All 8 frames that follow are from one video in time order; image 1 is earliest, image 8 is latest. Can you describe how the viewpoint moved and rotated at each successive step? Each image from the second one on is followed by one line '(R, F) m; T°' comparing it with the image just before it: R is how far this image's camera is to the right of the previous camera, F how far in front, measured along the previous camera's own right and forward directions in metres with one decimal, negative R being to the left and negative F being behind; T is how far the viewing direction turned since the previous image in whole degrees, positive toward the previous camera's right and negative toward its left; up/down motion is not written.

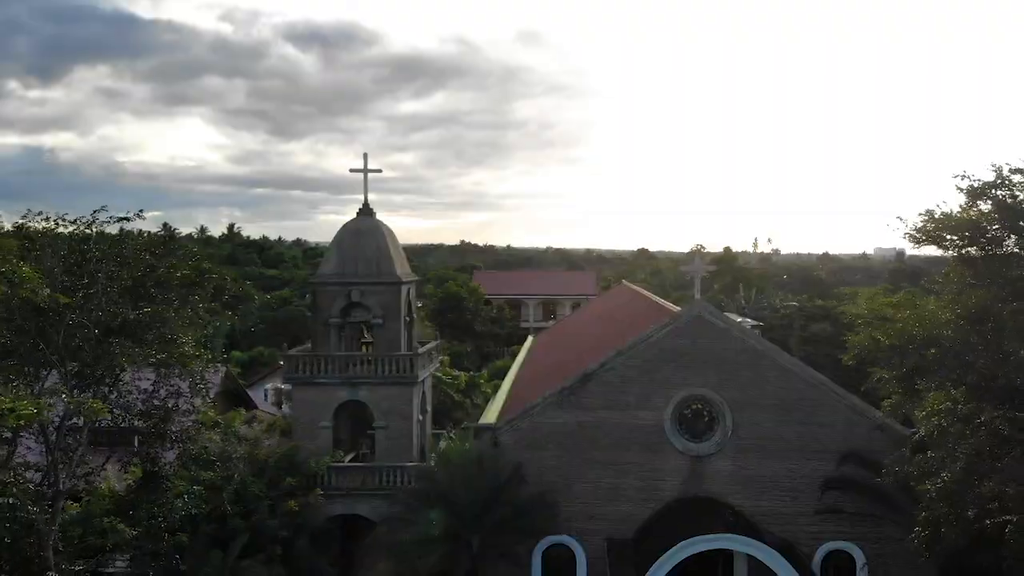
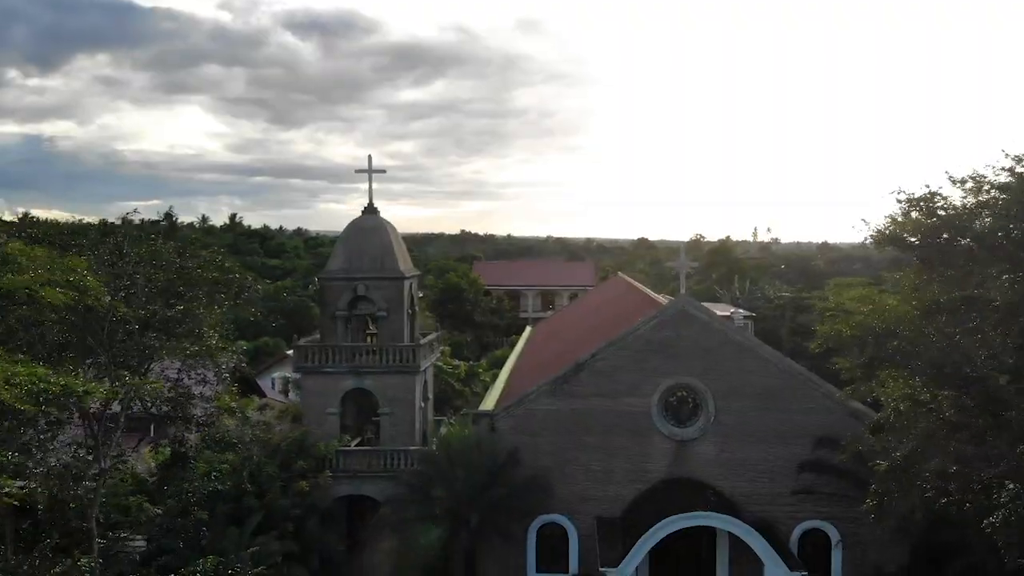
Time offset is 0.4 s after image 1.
(+0.1, -1.0) m; 0°
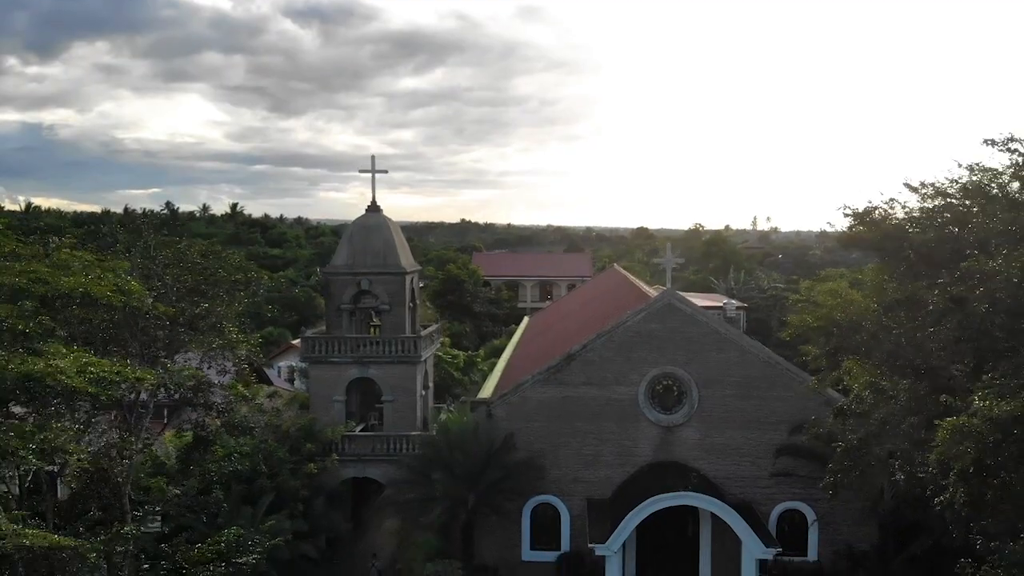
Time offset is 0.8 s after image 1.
(+0.1, -1.0) m; 0°
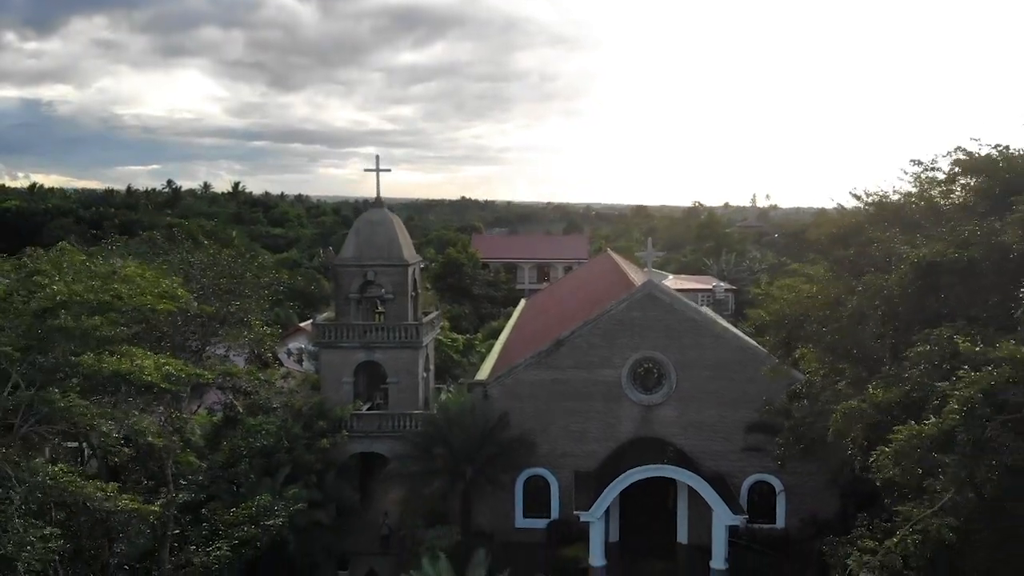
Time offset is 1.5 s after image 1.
(+0.2, -1.6) m; 0°
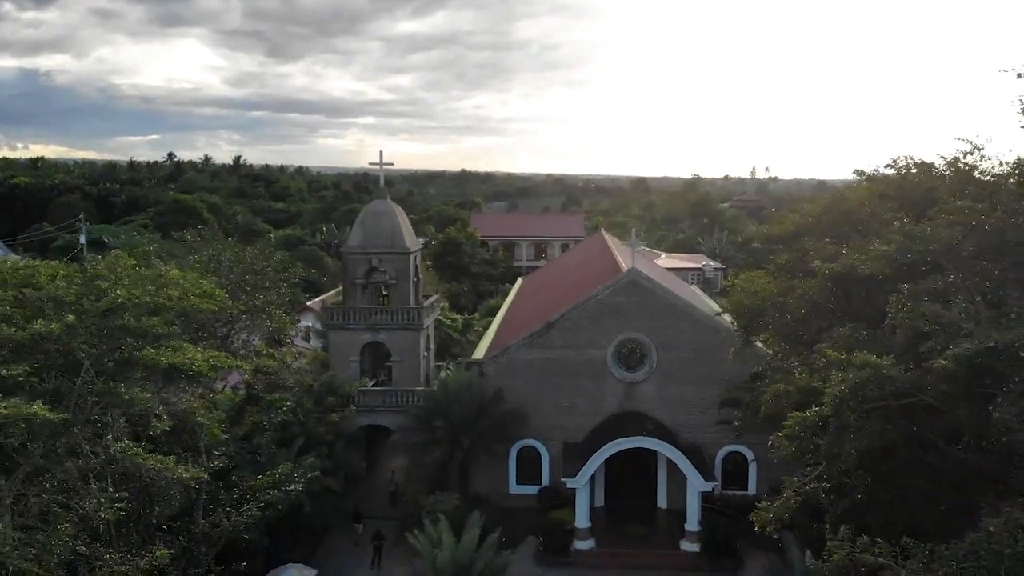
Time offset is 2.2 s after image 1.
(+0.2, -1.6) m; 0°
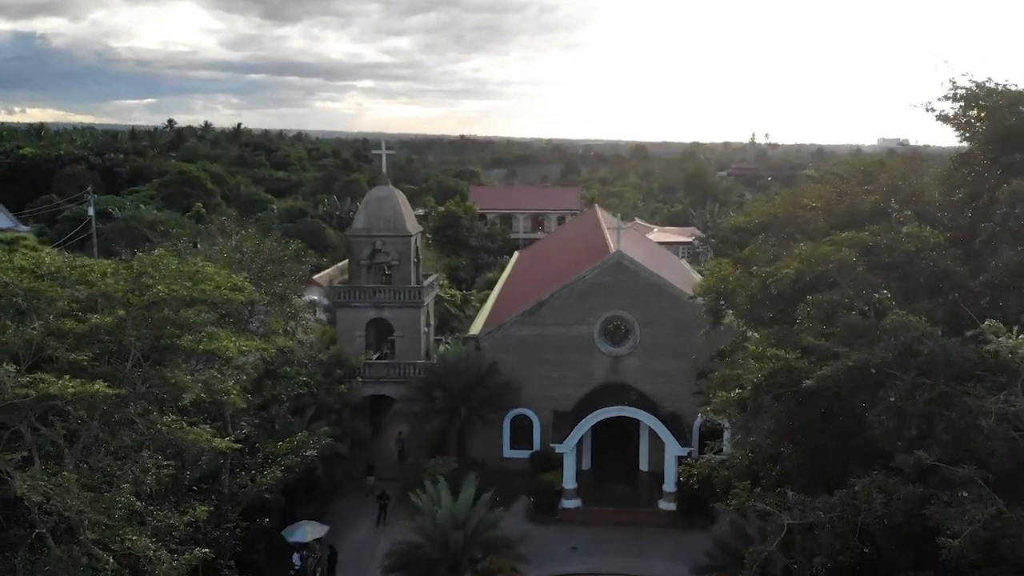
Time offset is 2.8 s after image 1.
(+0.2, -1.6) m; 0°
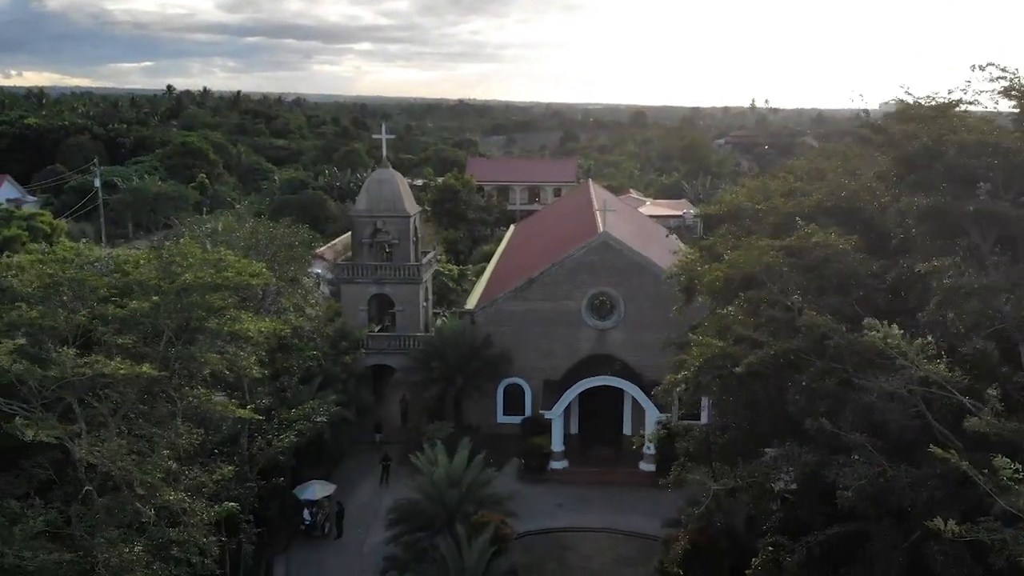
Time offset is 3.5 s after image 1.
(+0.2, -1.6) m; 0°
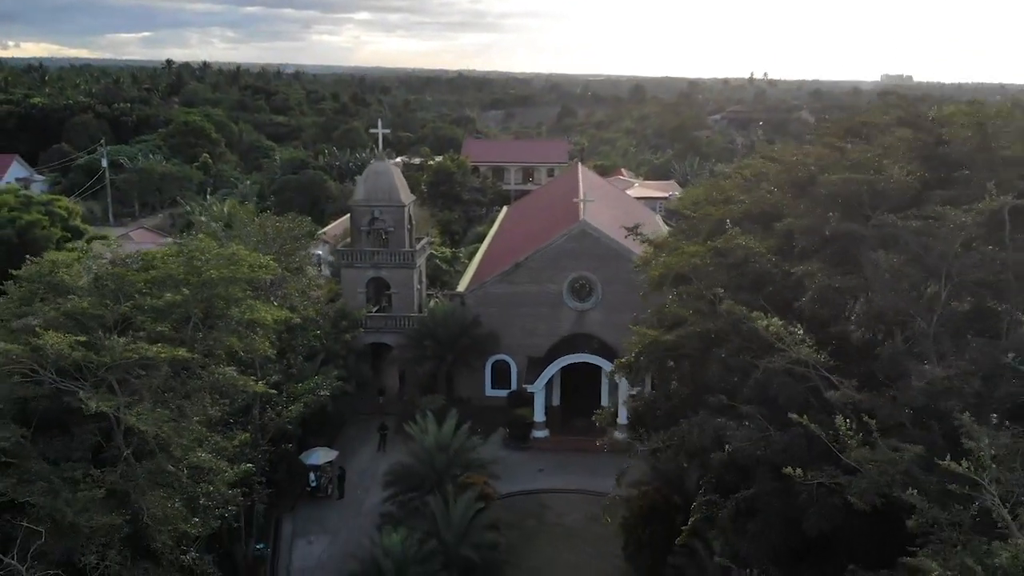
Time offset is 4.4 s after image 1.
(+0.5, -2.1) m; 0°
